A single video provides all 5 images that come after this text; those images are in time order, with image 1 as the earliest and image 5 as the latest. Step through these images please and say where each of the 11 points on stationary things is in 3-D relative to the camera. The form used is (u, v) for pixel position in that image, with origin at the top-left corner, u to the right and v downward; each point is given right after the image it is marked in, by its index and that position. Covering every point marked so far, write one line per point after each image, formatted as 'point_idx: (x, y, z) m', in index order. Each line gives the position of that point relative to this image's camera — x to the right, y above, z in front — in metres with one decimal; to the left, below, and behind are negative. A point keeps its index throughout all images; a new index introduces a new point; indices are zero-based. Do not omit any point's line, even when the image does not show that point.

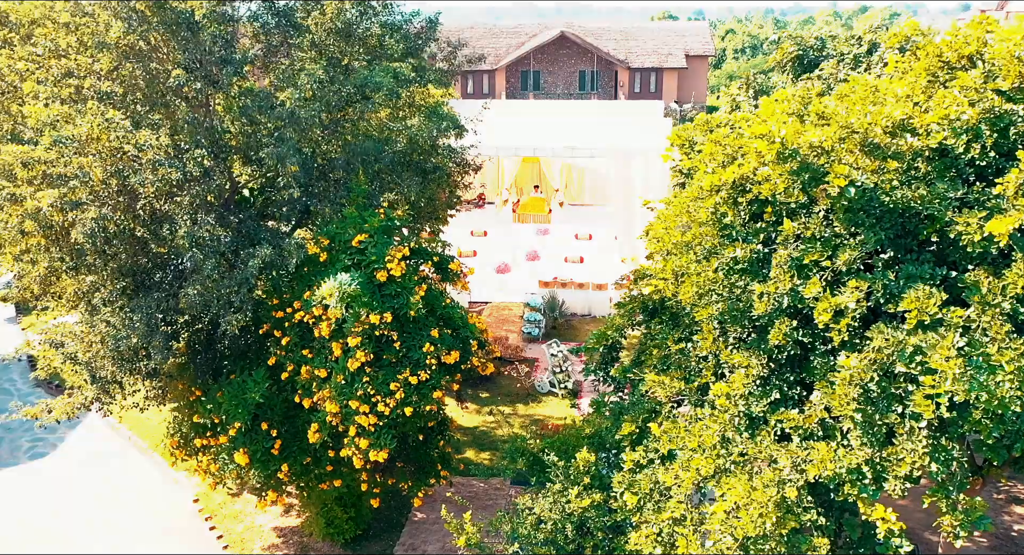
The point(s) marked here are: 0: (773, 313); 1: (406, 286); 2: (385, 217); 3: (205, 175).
0: (+1.6, -0.2, +4.9) m
1: (-0.8, -0.1, +6.1) m
2: (-1.0, +0.5, +6.5) m
3: (-2.3, +0.8, +6.2) m
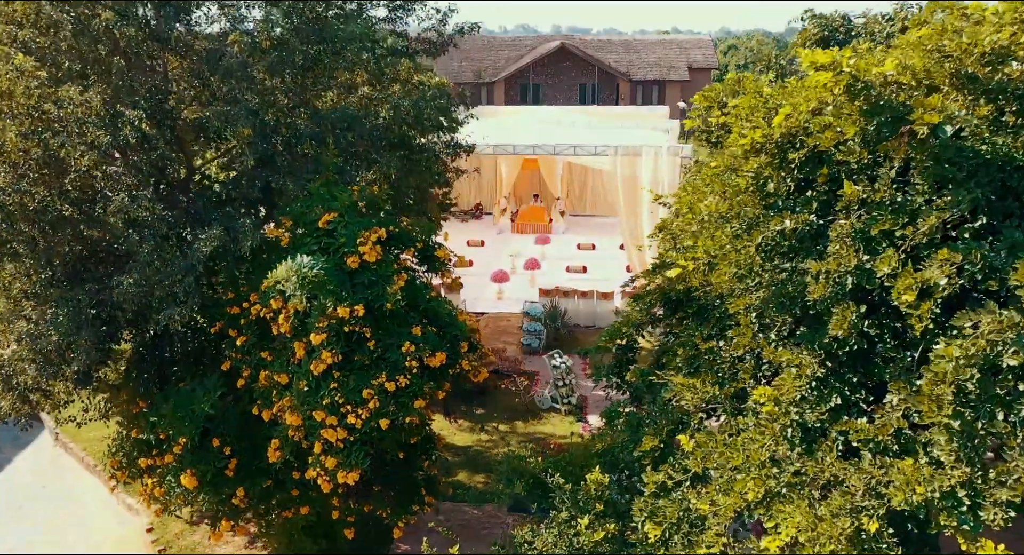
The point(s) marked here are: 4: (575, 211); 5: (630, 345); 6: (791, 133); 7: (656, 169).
0: (+1.5, -0.1, +4.0) m
1: (-0.8, 0.0, +5.1) m
2: (-1.0, +0.6, +5.5) m
3: (-2.3, +0.9, +5.3) m
4: (+1.5, +1.5, +18.9) m
5: (+0.8, -0.4, +5.3) m
6: (+1.4, +0.7, +4.2) m
7: (+2.0, +1.5, +11.5) m
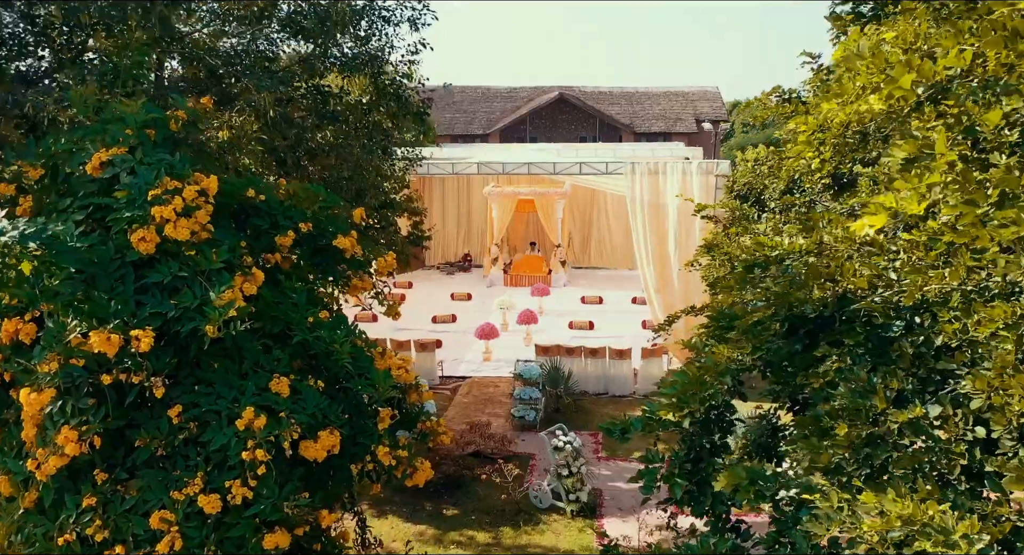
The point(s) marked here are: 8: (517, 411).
0: (+1.4, 0.0, +1.3) m
1: (-0.9, 0.0, +2.5) m
2: (-1.1, +0.5, +2.9) m
3: (-2.4, +0.9, +2.7) m
4: (+1.3, +0.3, +16.4) m
5: (+0.7, -0.4, +2.6) m
6: (+1.3, +0.8, +1.6) m
7: (+1.9, +0.9, +9.0) m
8: (+0.1, -1.3, +8.1) m
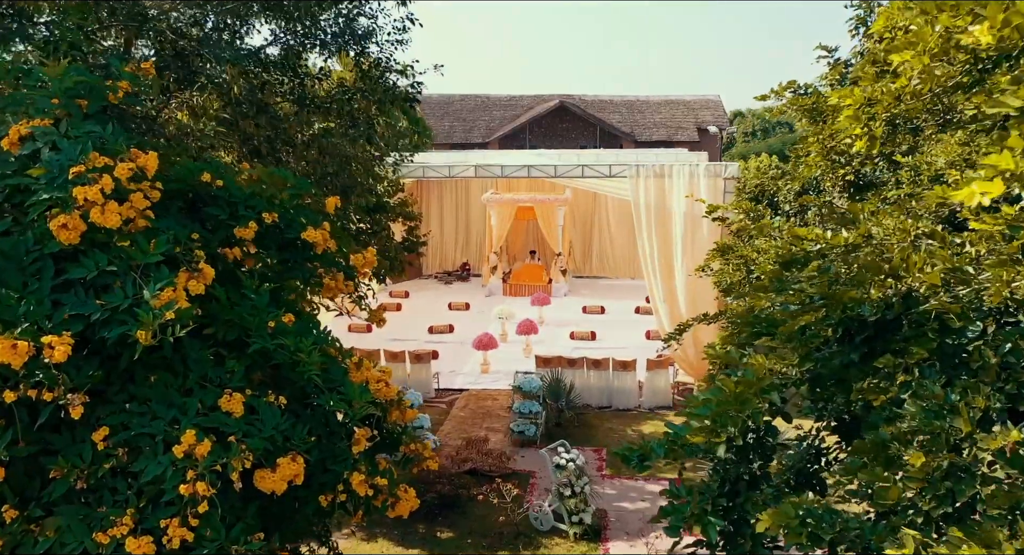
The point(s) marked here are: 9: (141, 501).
0: (+1.4, 0.0, +0.9) m
1: (-0.9, 0.0, +2.1) m
2: (-1.1, +0.5, +2.5) m
3: (-2.5, +0.9, +2.3) m
4: (+1.3, +0.1, +15.9) m
5: (+0.7, -0.4, +2.2) m
6: (+1.3, +0.8, +1.2) m
7: (+1.9, +0.8, +8.6) m
8: (0.0, -1.4, +7.7) m
9: (-0.9, -0.5, +2.0) m
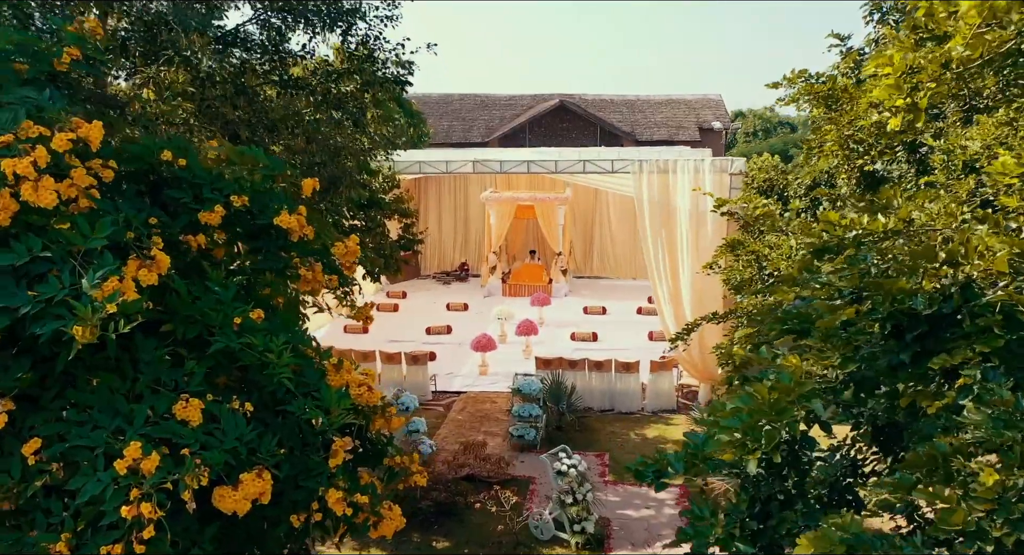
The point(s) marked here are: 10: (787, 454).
0: (+1.4, +0.1, +0.6) m
1: (-0.9, +0.1, +1.8) m
2: (-1.1, +0.6, +2.2) m
3: (-2.5, +0.9, +2.0) m
4: (+1.3, +0.1, +15.7) m
5: (+0.7, -0.4, +1.9) m
6: (+1.3, +0.9, +0.9) m
7: (+1.9, +0.9, +8.3) m
8: (0.0, -1.4, +7.4) m
9: (-0.9, -0.5, +1.7) m
10: (+0.6, -0.4, +2.0) m
